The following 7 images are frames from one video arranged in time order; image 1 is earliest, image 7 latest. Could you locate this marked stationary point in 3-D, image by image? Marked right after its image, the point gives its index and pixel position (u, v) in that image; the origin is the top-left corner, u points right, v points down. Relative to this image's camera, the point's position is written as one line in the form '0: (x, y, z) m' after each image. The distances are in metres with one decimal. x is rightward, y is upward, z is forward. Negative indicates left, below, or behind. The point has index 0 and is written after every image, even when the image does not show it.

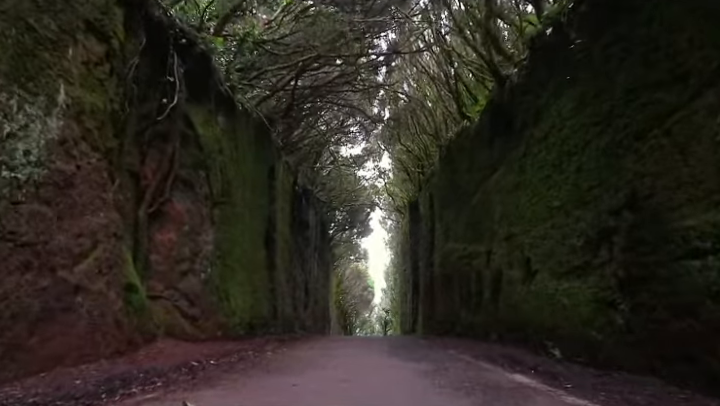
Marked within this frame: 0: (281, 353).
0: (-1.6, -3.1, +10.7) m
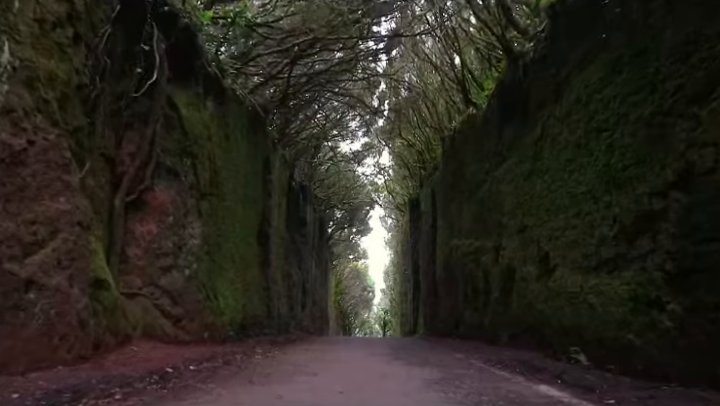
0: (-1.7, -2.9, +9.8) m
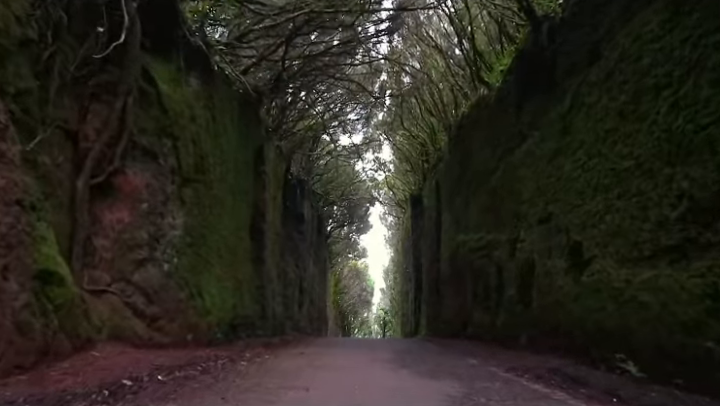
0: (-1.7, -2.6, +8.6) m
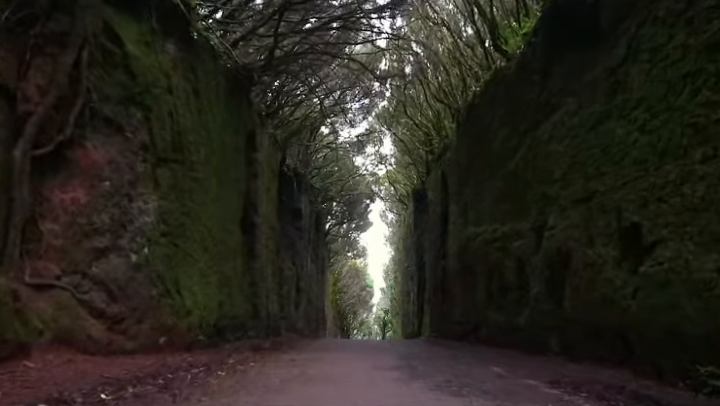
0: (-1.6, -2.3, +7.2) m
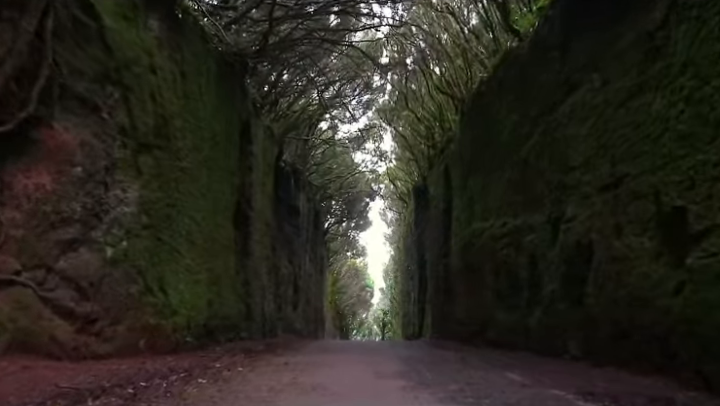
0: (-1.6, -2.2, +6.4) m
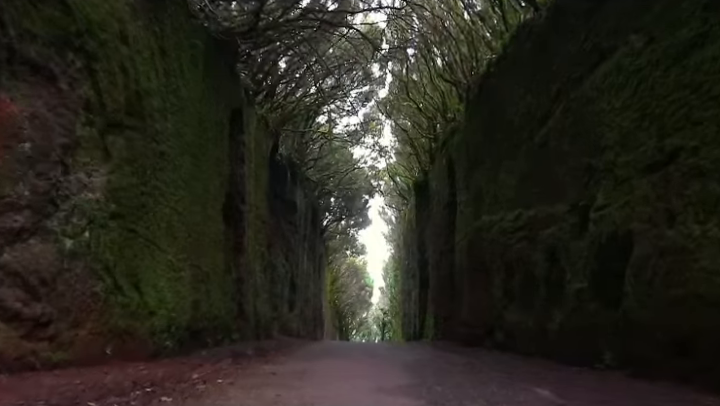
0: (-1.6, -2.0, +5.4) m
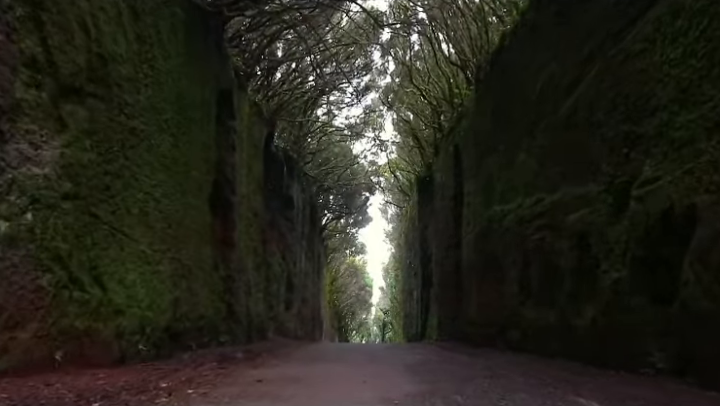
0: (-1.6, -1.7, +4.3) m
